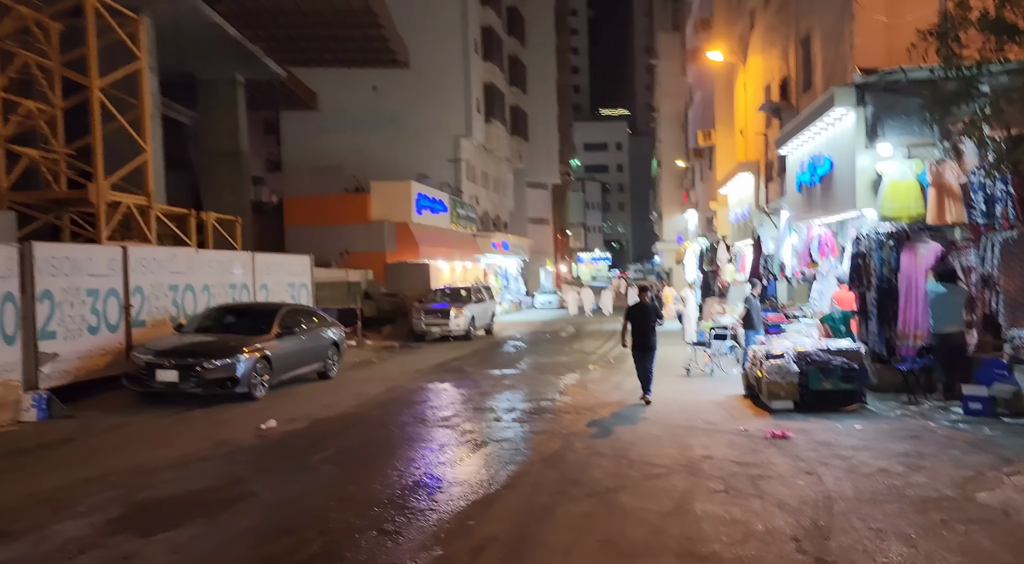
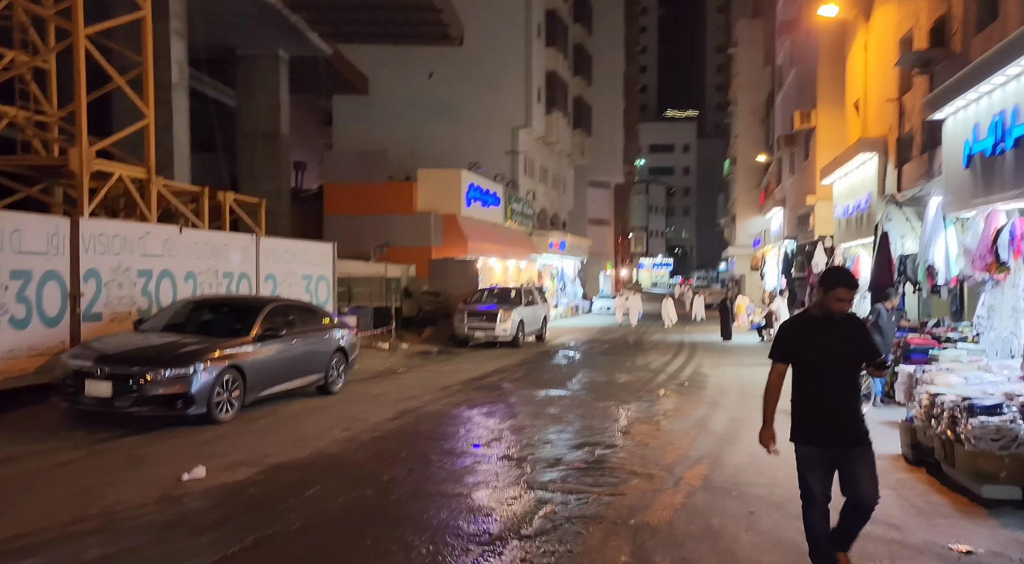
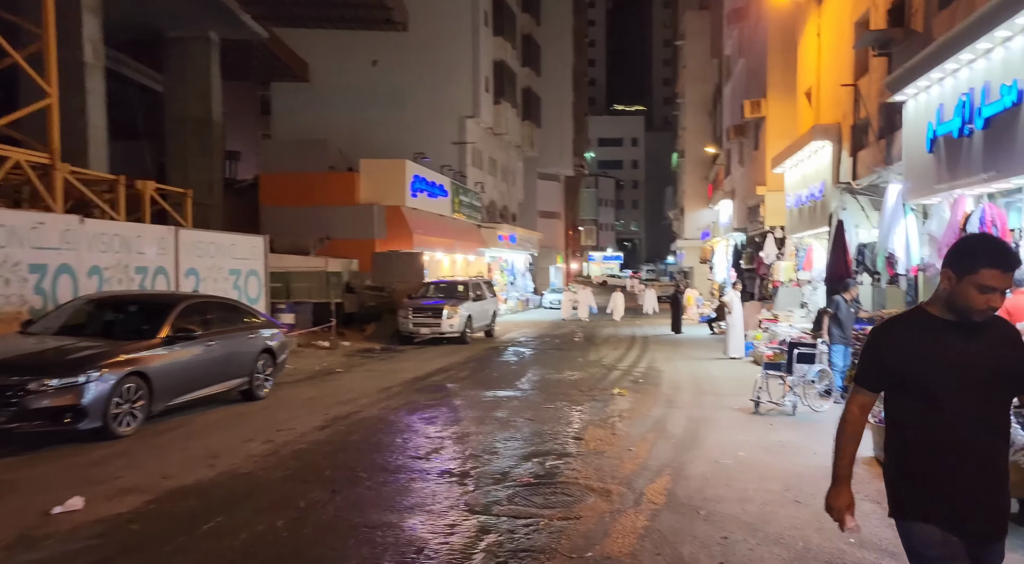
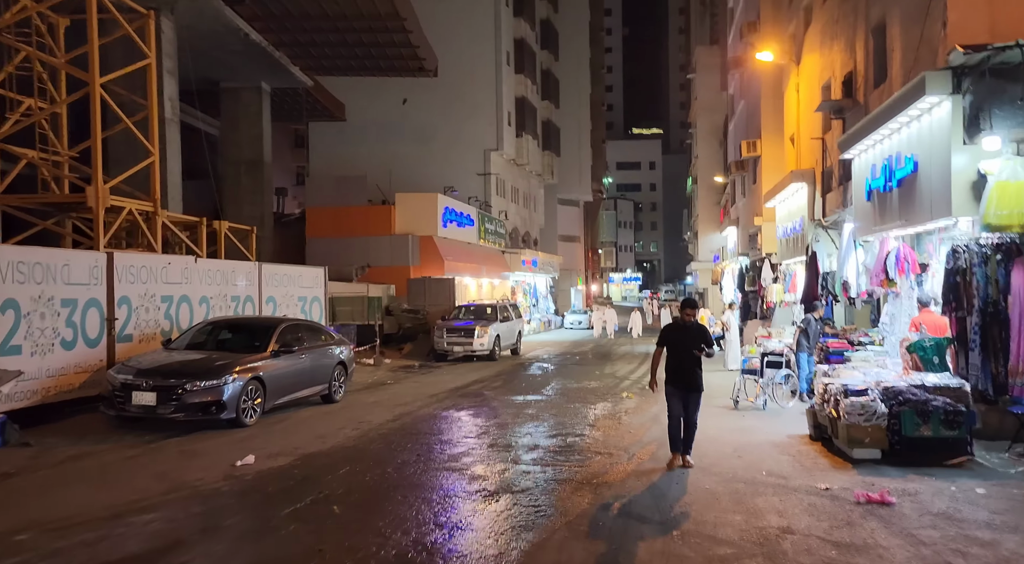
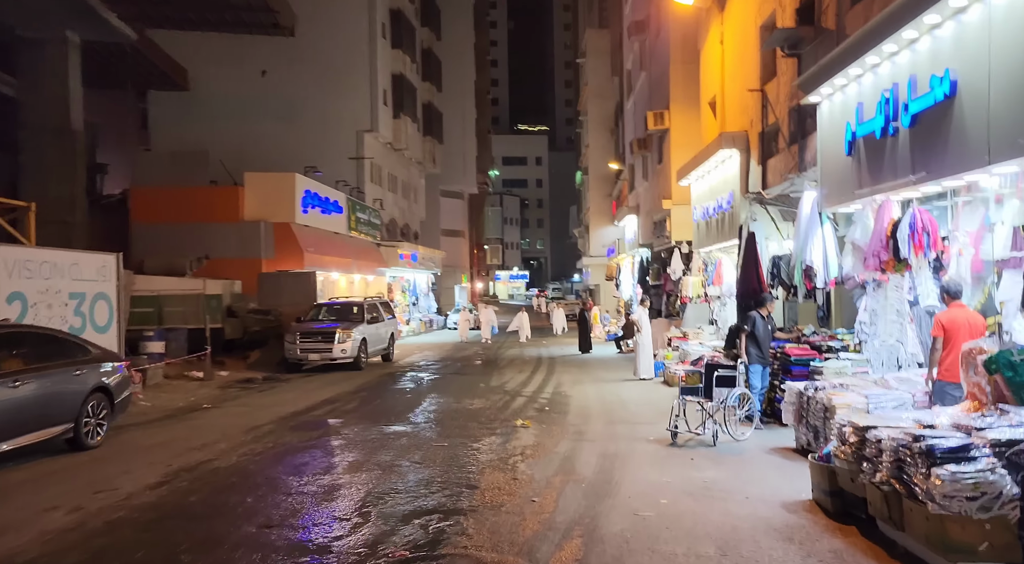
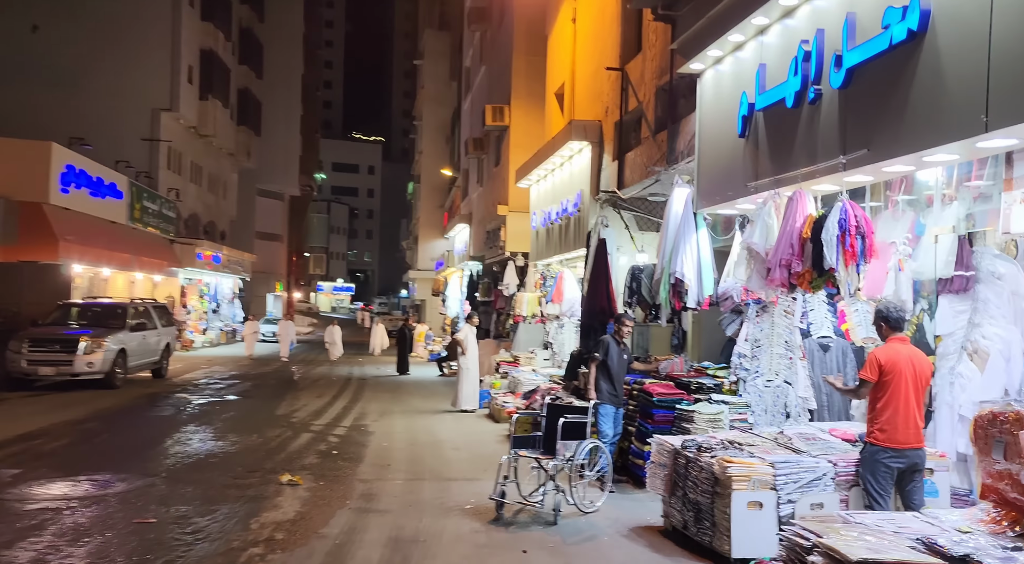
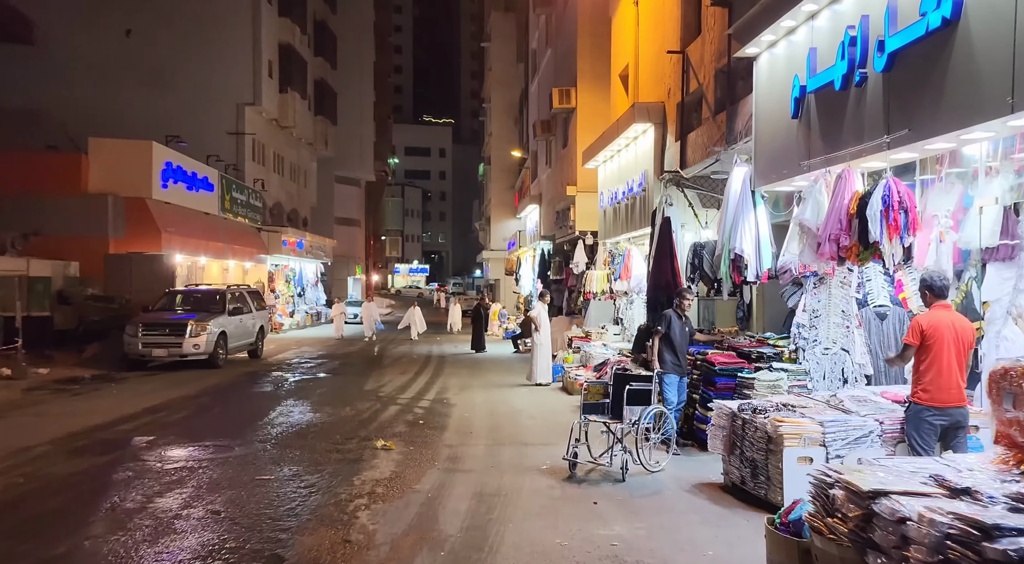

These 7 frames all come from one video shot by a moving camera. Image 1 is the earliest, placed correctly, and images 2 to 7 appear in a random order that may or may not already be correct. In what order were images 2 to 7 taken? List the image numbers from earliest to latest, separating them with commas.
4, 2, 3, 5, 7, 6
